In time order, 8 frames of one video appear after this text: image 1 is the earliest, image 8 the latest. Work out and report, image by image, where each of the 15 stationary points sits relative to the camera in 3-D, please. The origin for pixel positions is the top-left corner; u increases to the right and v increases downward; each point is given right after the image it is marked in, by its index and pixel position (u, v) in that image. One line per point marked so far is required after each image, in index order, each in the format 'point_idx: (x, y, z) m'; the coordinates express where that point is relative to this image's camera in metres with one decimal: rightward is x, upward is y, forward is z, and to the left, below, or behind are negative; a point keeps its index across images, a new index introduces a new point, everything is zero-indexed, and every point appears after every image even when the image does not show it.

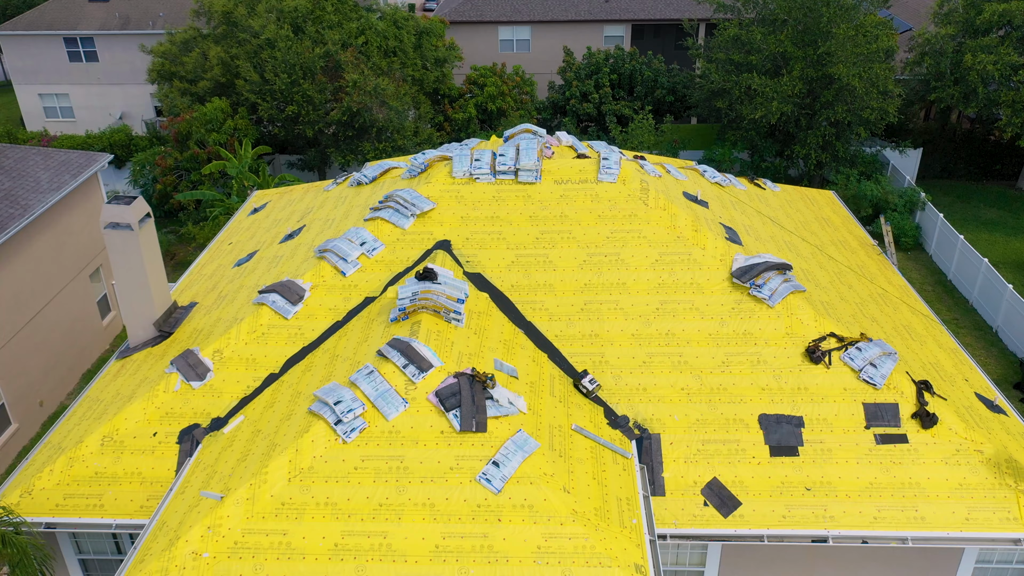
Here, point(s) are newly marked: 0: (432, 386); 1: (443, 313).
0: (-1.6, -2.0, +17.4) m
1: (-1.5, -0.6, +19.2) m
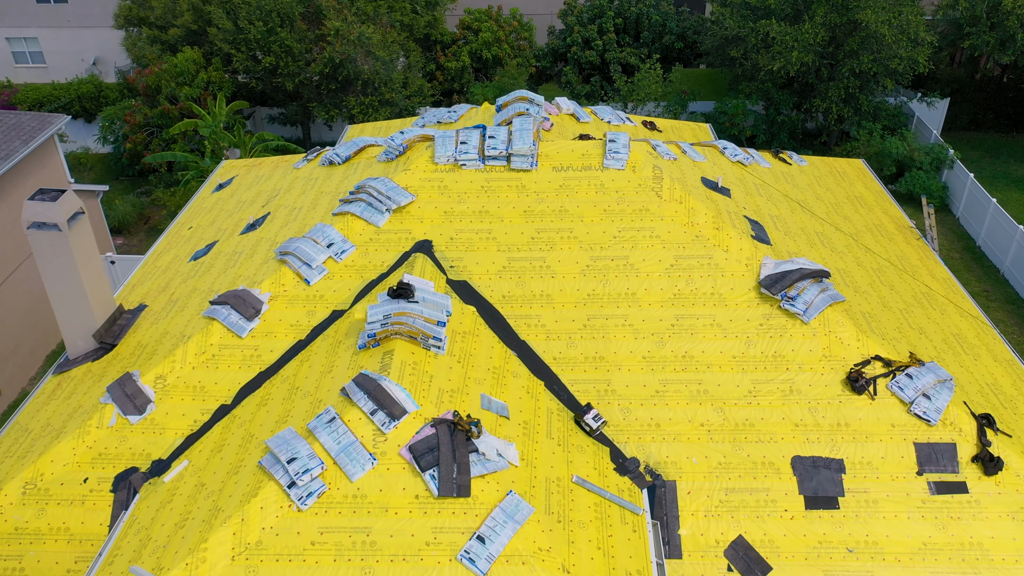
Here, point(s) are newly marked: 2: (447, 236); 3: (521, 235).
0: (-1.8, -2.5, +14.5) m
1: (-1.7, -1.0, +16.2) m
2: (-1.4, +1.2, +19.2) m
3: (+0.2, +1.2, +19.1) m
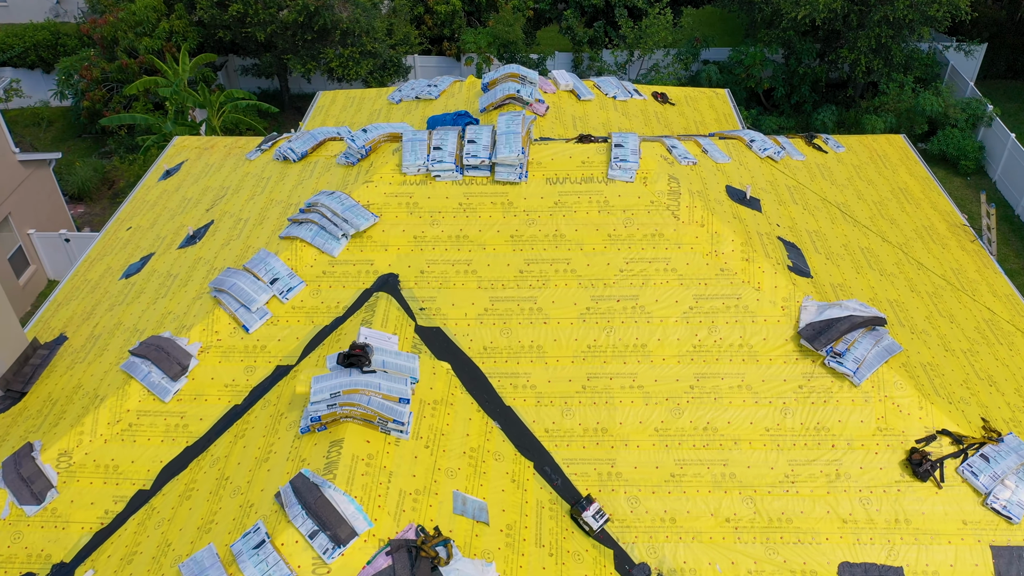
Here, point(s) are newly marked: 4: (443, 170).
0: (-2.1, -3.7, +11.4) m
1: (-2.0, -2.0, +13.0) m
2: (-1.7, +0.4, +15.8) m
3: (-0.1, +0.4, +15.7) m
4: (-1.3, +2.2, +16.5) m
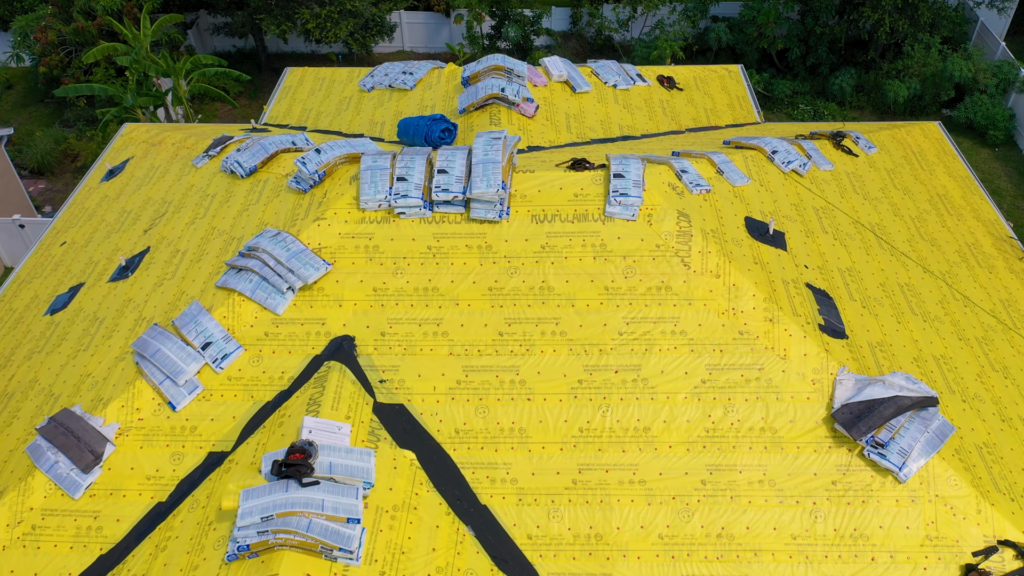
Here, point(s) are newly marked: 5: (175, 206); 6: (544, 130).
0: (-2.4, -4.9, +9.2) m
1: (-2.3, -3.2, +10.6) m
2: (-2.1, -0.6, +13.2) m
3: (-0.4, -0.6, +13.1) m
4: (-1.7, +1.3, +13.8) m
5: (-7.0, +1.7, +18.0) m
6: (+0.7, +3.4, +18.4) m
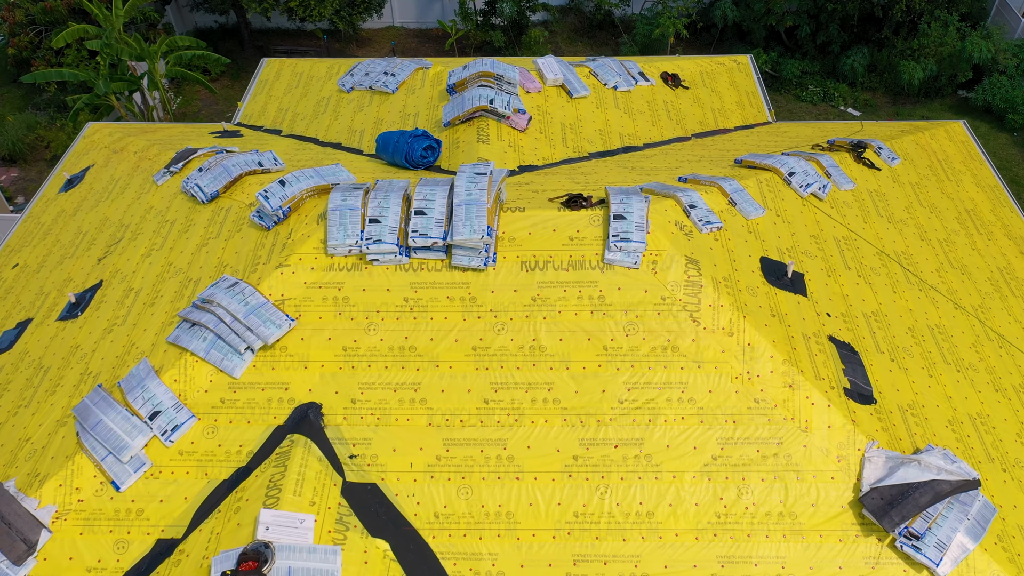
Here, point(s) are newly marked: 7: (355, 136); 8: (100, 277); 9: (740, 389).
0: (-2.6, -5.9, +7.9) m
1: (-2.5, -4.1, +9.3) m
2: (-2.2, -1.4, +11.7) m
3: (-0.6, -1.4, +11.7) m
4: (-1.8, +0.5, +12.2) m
5: (-7.2, +1.1, +16.4) m
6: (+0.5, +2.8, +16.8) m
7: (-3.4, +3.3, +18.8) m
8: (-7.3, +0.2, +15.5) m
9: (+3.0, -1.3, +11.5) m
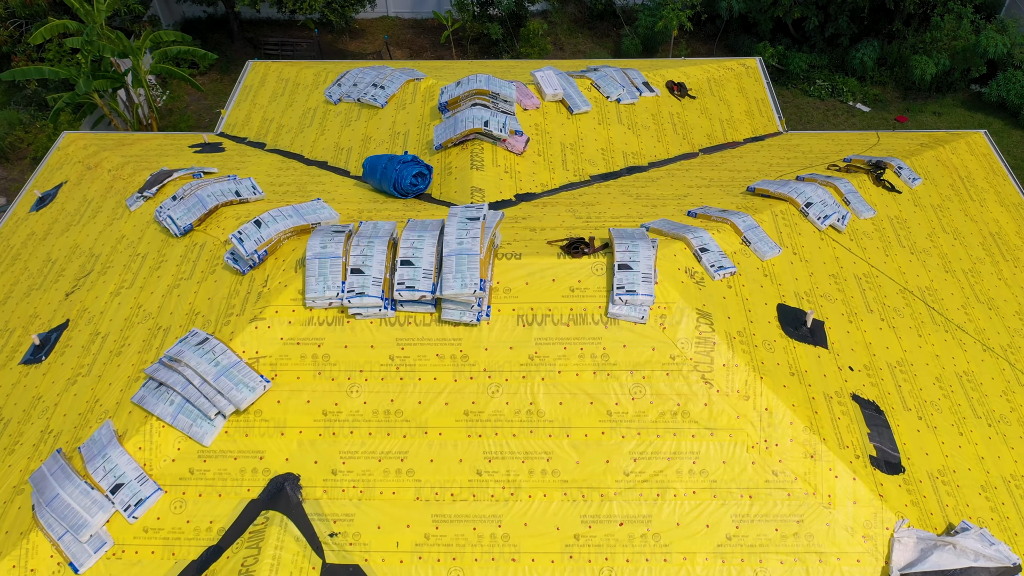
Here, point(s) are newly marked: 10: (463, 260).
0: (-2.6, -6.8, +7.0) m
1: (-2.6, -4.9, +8.3) m
2: (-2.3, -2.2, +10.8) m
3: (-0.7, -2.2, +10.7) m
4: (-1.9, -0.2, +11.2) m
5: (-7.2, +0.5, +15.3) m
6: (+0.4, +2.2, +15.7) m
7: (-3.5, +2.7, +17.6) m
8: (-7.4, -0.4, +14.4) m
9: (+3.0, -2.1, +10.5) m
10: (-0.6, +0.4, +11.0) m
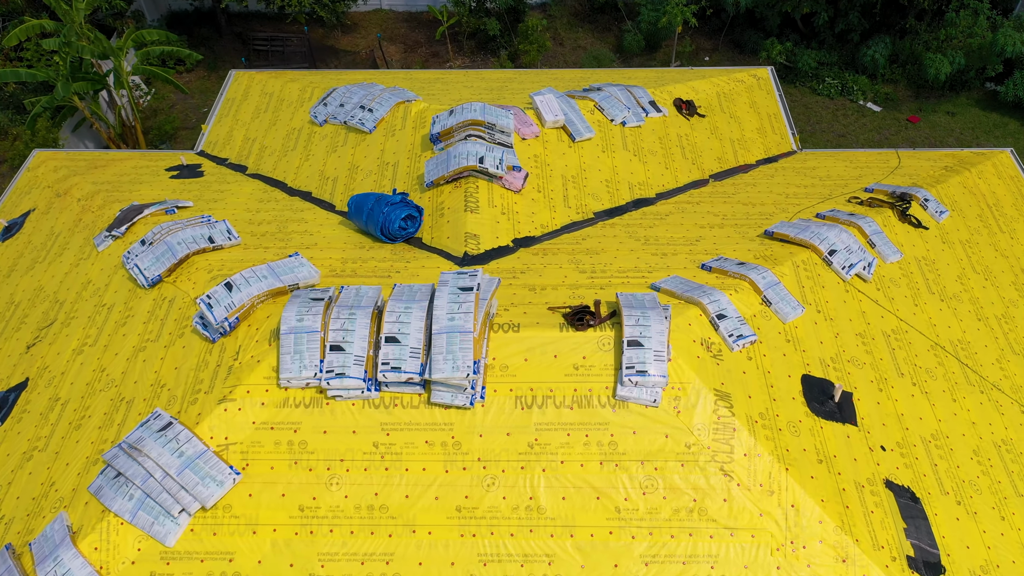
0: (-2.6, -7.8, +6.1) m
1: (-2.6, -5.9, +7.3) m
2: (-2.3, -3.1, +9.7) m
3: (-0.7, -3.1, +9.6) m
4: (-1.9, -1.2, +10.0) m
5: (-7.3, -0.4, +14.2) m
6: (+0.4, +1.4, +14.5) m
7: (-3.5, +2.0, +16.4) m
8: (-7.4, -1.3, +13.3) m
9: (+2.9, -3.0, +9.4) m
10: (-0.6, -0.6, +9.8) m
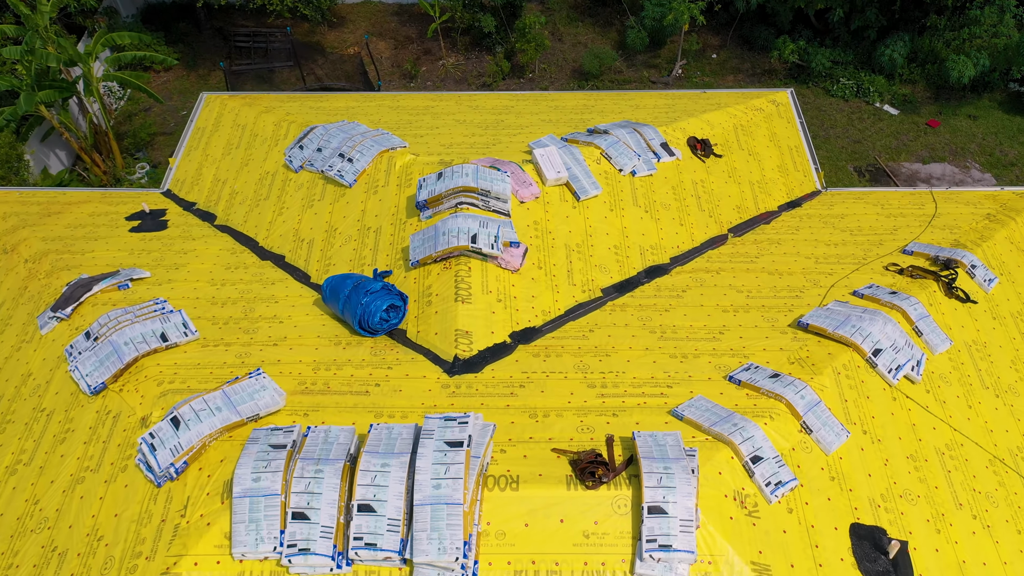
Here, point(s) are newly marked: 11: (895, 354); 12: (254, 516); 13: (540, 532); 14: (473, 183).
0: (-2.6, -9.5, +4.7) m
1: (-2.6, -7.5, +5.9) m
2: (-2.3, -4.6, +8.1) m
3: (-0.7, -4.6, +8.0) m
4: (-1.9, -2.7, +8.4) m
5: (-7.3, -1.7, +12.5) m
6: (+0.3, 0.0, +12.7) m
7: (-3.6, +0.7, +14.7) m
8: (-7.5, -2.7, +11.6) m
9: (+2.9, -4.5, +7.9) m
10: (-0.7, -2.1, +8.2) m
11: (+5.1, -0.8, +11.5) m
12: (-2.5, -2.2, +8.5) m
13: (+0.3, -2.4, +8.5) m
14: (-0.6, +1.5, +12.8) m
